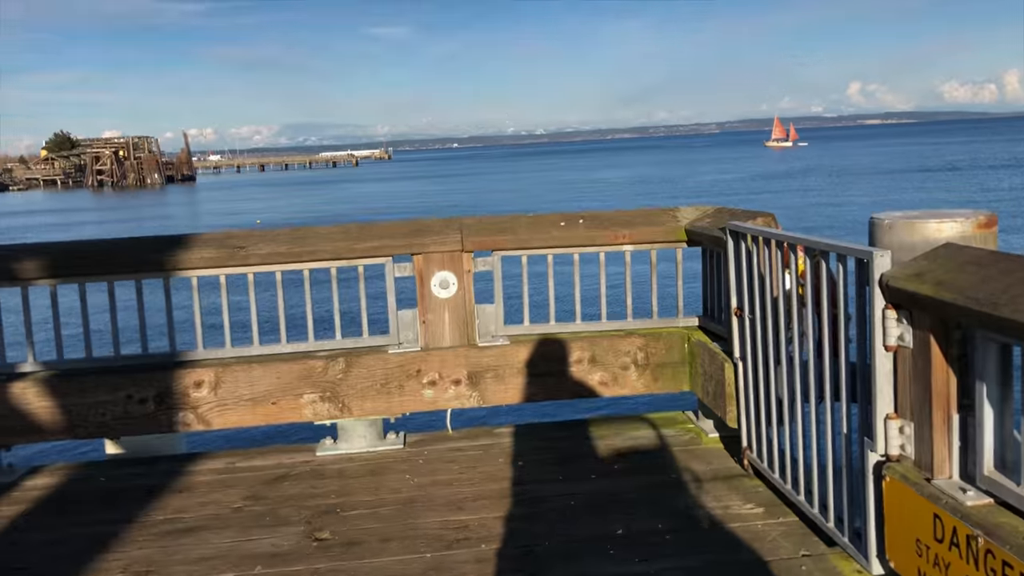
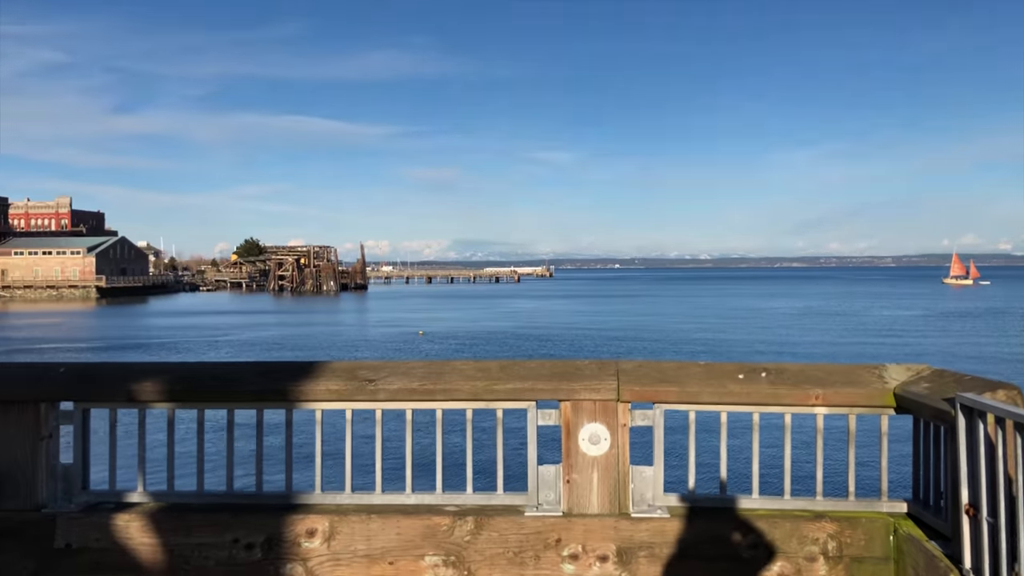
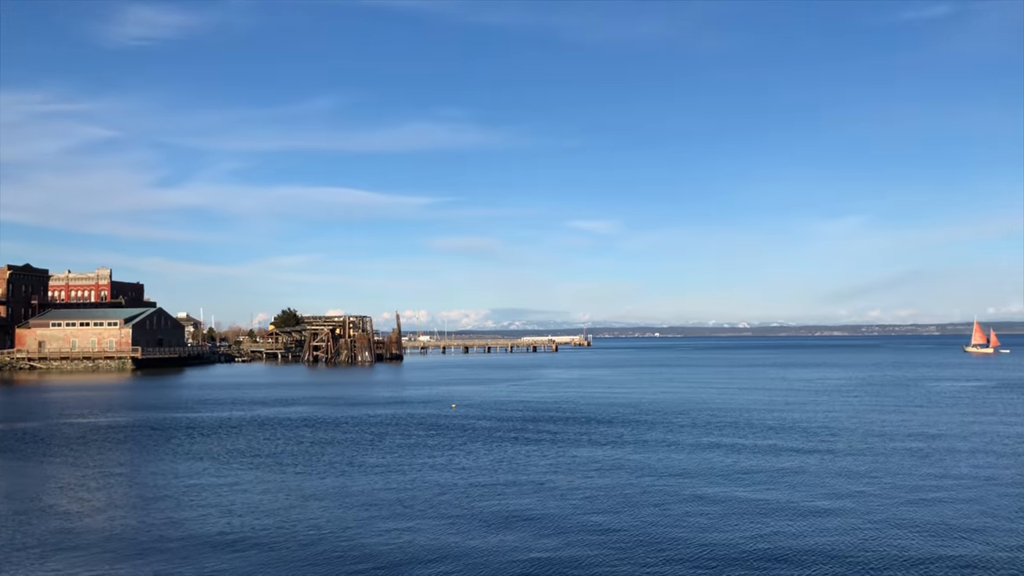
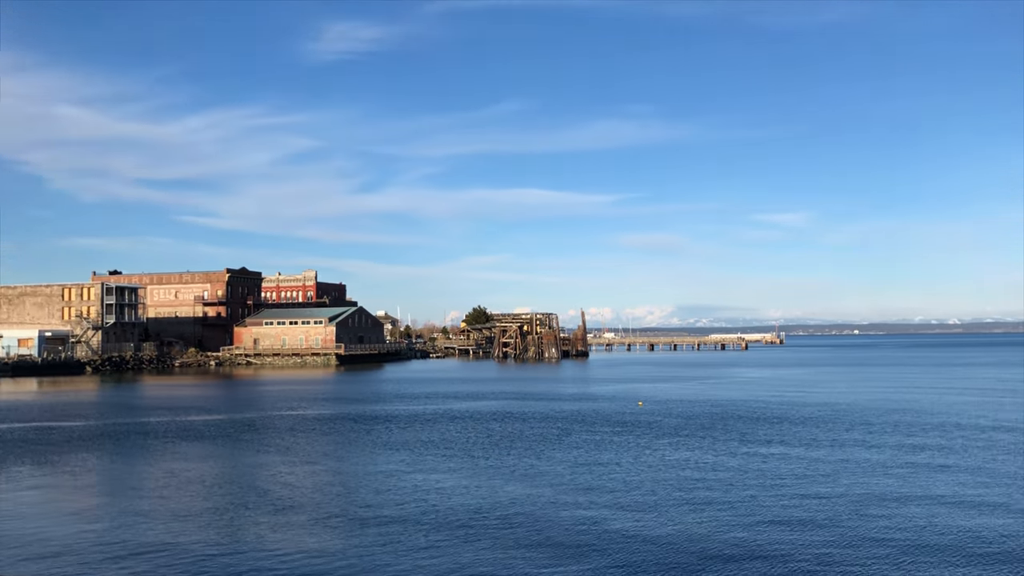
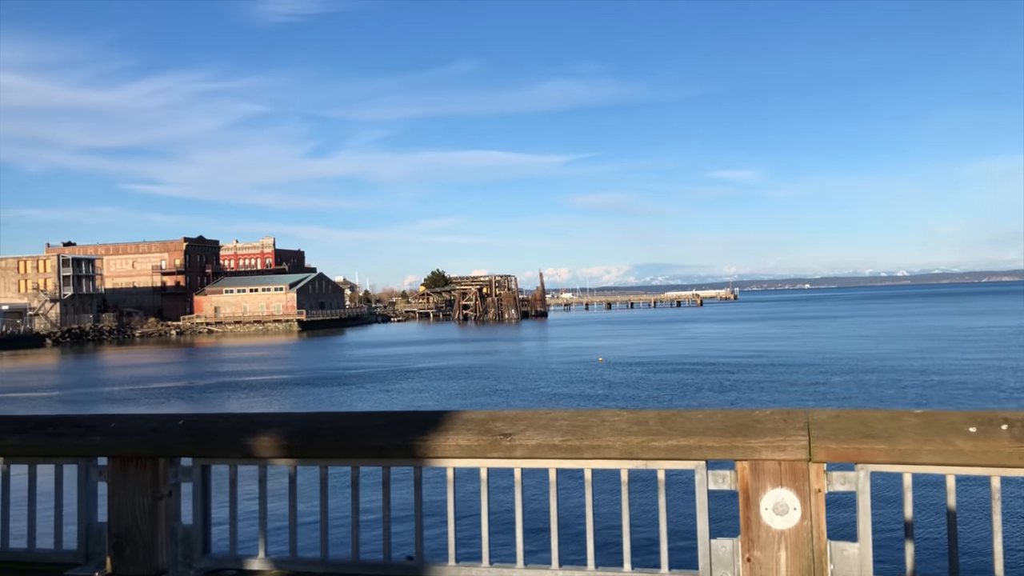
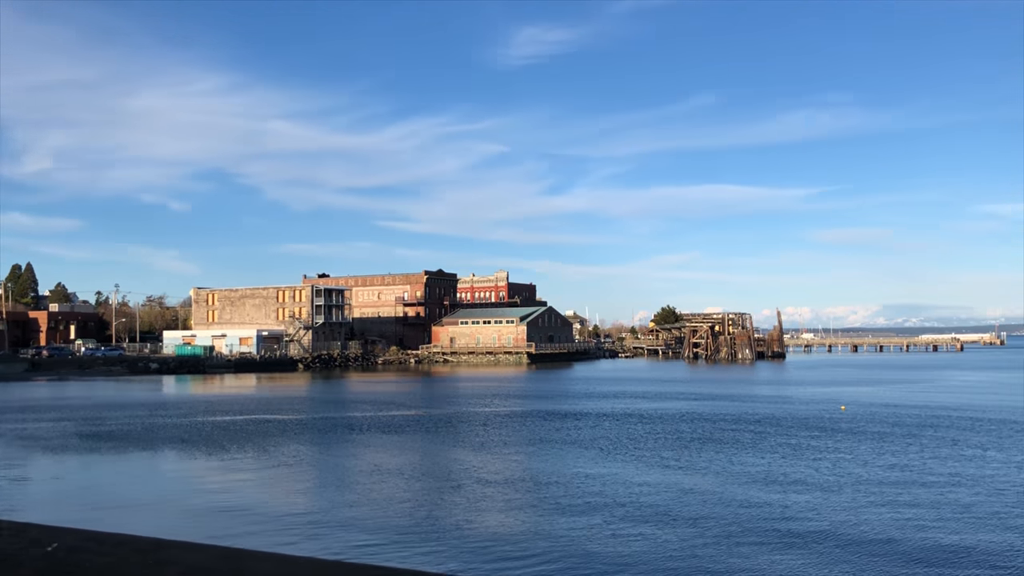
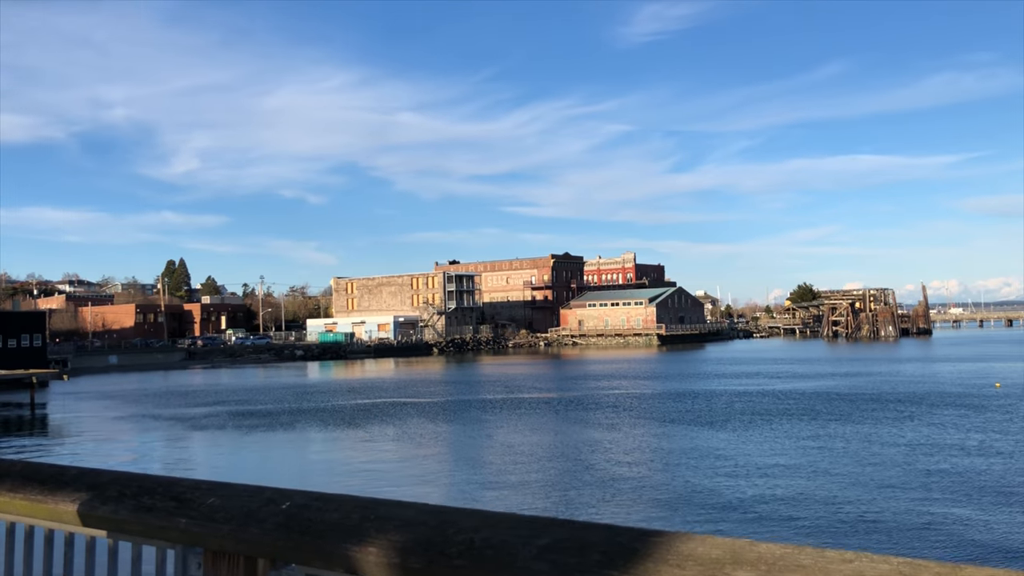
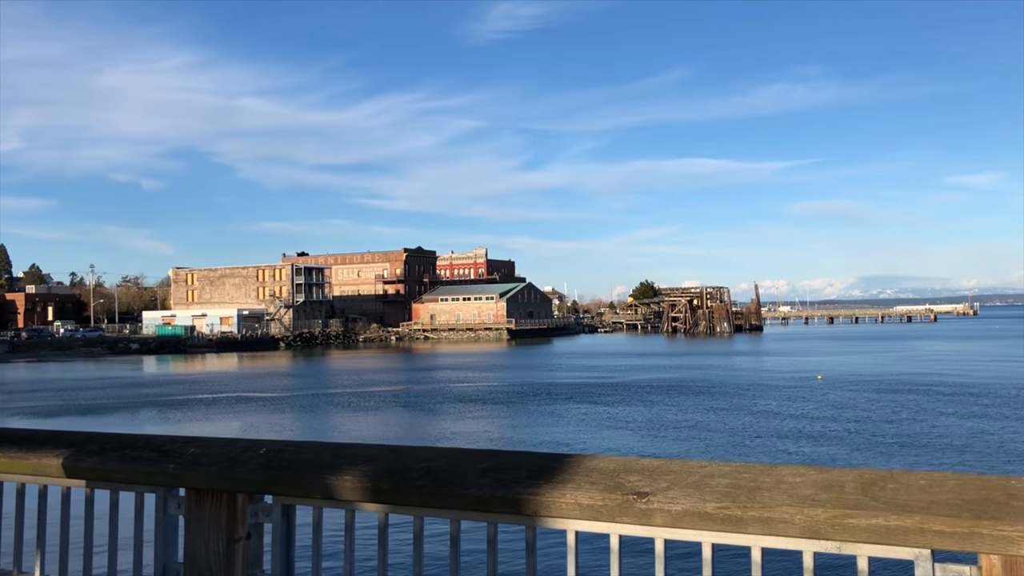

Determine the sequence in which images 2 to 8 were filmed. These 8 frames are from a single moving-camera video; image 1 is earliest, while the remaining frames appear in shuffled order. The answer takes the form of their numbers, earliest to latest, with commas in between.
2, 5, 8, 7, 6, 4, 3
